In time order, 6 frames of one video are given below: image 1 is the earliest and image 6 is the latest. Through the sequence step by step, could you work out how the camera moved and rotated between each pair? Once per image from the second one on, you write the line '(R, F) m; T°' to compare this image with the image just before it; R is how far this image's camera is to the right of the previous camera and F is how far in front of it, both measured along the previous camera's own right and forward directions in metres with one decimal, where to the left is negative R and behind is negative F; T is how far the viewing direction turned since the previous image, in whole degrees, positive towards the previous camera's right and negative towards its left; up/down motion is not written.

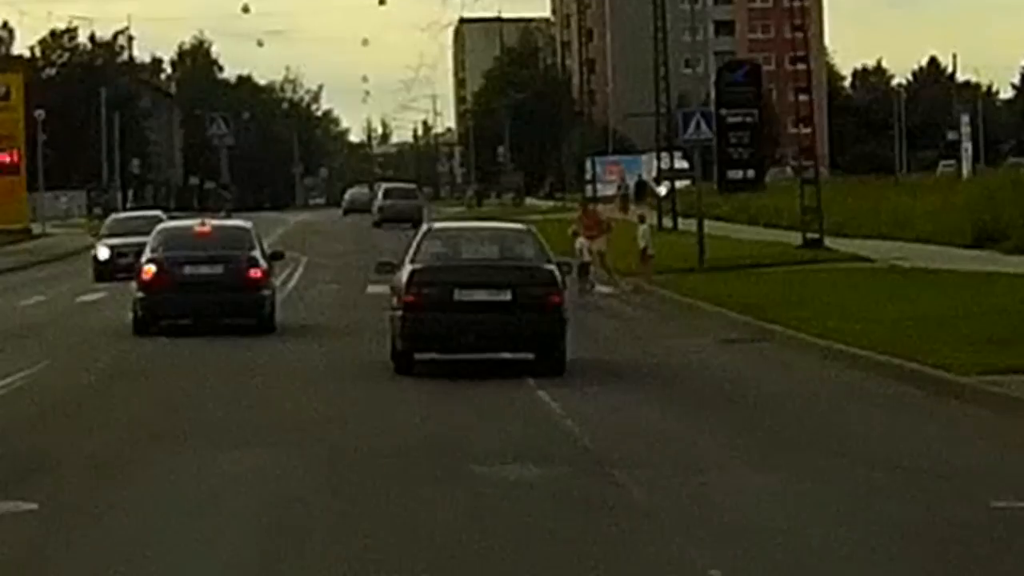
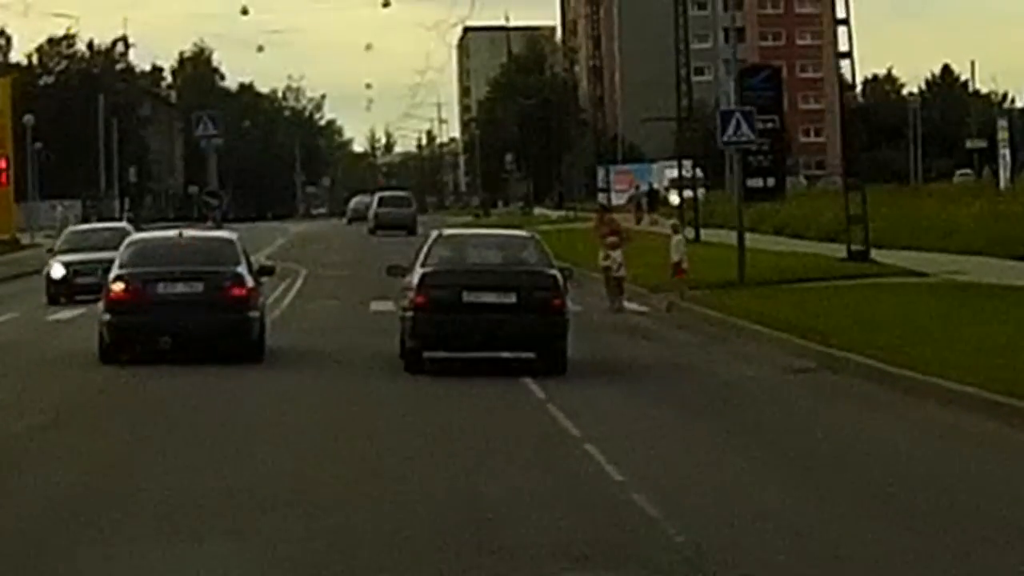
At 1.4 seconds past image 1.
(-0.2, +3.0) m; 0°
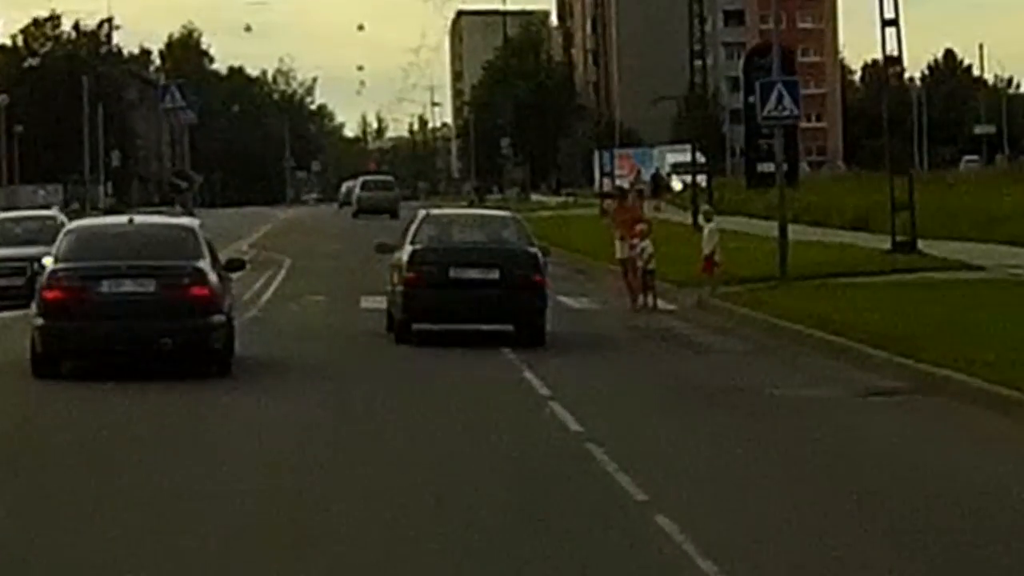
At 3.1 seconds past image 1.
(-0.2, +3.3) m; 0°
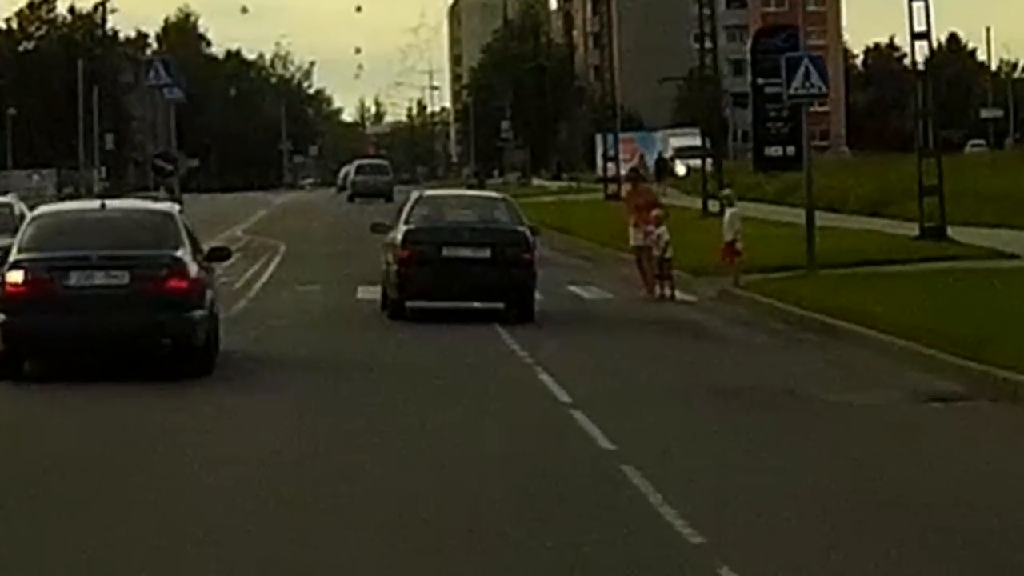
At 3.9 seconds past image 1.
(-0.1, +1.6) m; 0°
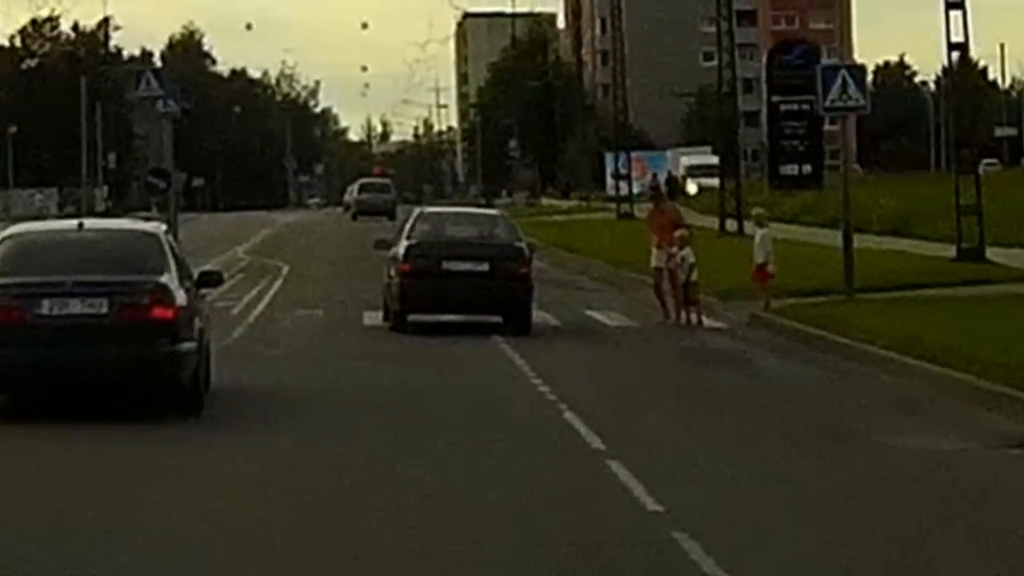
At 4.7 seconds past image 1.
(-0.1, +1.4) m; 0°
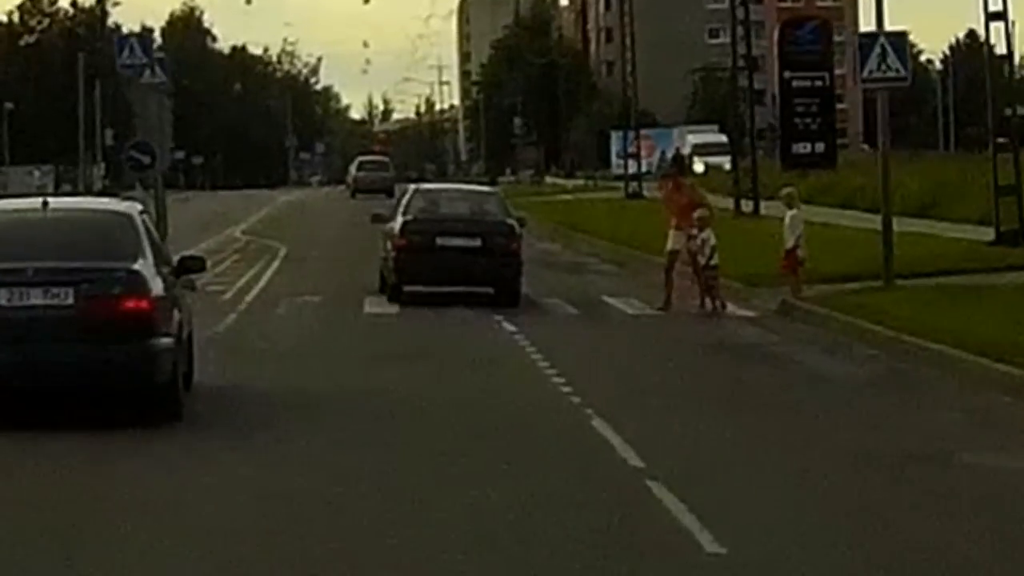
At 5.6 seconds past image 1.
(-0.1, +1.5) m; 0°
